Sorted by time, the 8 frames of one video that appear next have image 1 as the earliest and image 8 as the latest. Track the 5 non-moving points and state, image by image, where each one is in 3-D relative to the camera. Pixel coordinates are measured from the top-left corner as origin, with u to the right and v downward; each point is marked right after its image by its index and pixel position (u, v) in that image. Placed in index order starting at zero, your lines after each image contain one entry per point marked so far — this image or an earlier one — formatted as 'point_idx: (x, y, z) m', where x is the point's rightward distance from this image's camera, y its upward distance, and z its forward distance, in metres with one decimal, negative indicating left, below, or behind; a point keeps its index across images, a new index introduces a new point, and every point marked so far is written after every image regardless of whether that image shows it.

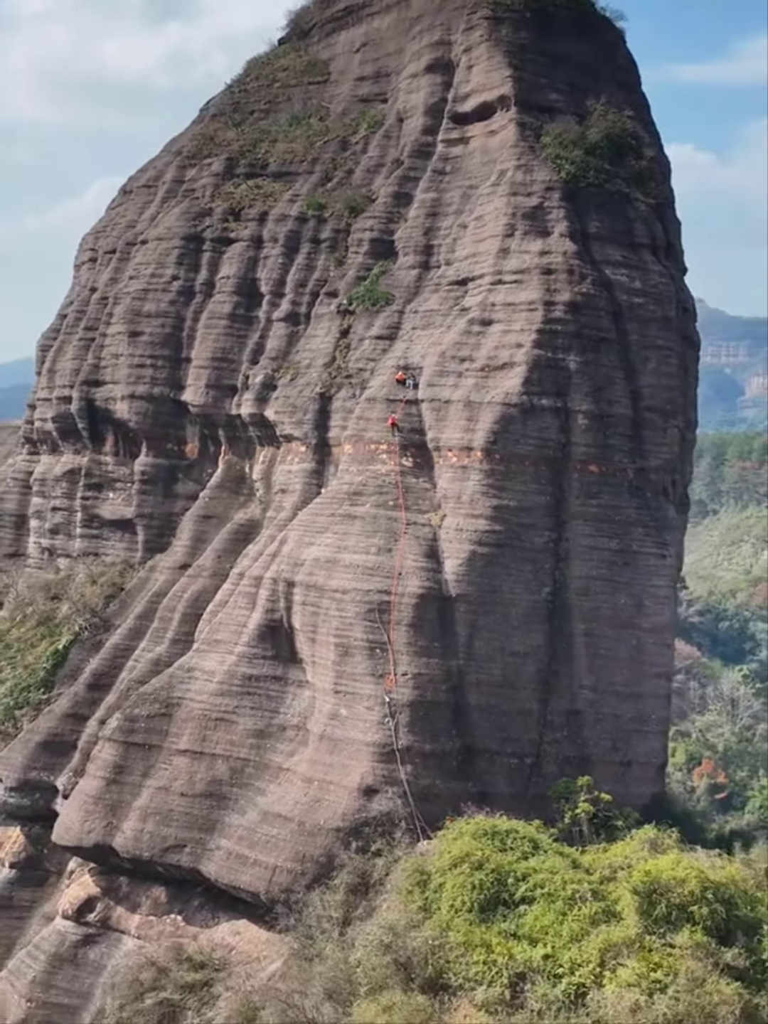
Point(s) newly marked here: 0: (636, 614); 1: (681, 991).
0: (+2.1, -0.8, +14.2) m
1: (+1.7, -2.7, +9.7) m
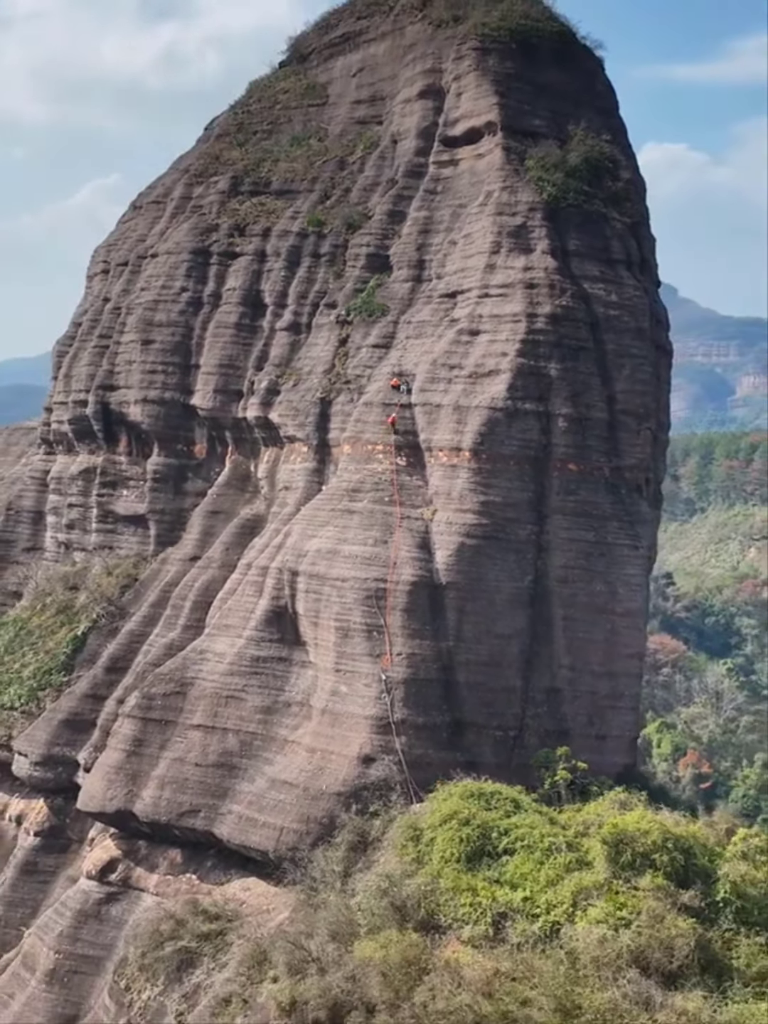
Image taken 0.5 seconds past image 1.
0: (+2.1, -0.8, +15.5) m
1: (+1.7, -2.6, +11.0) m
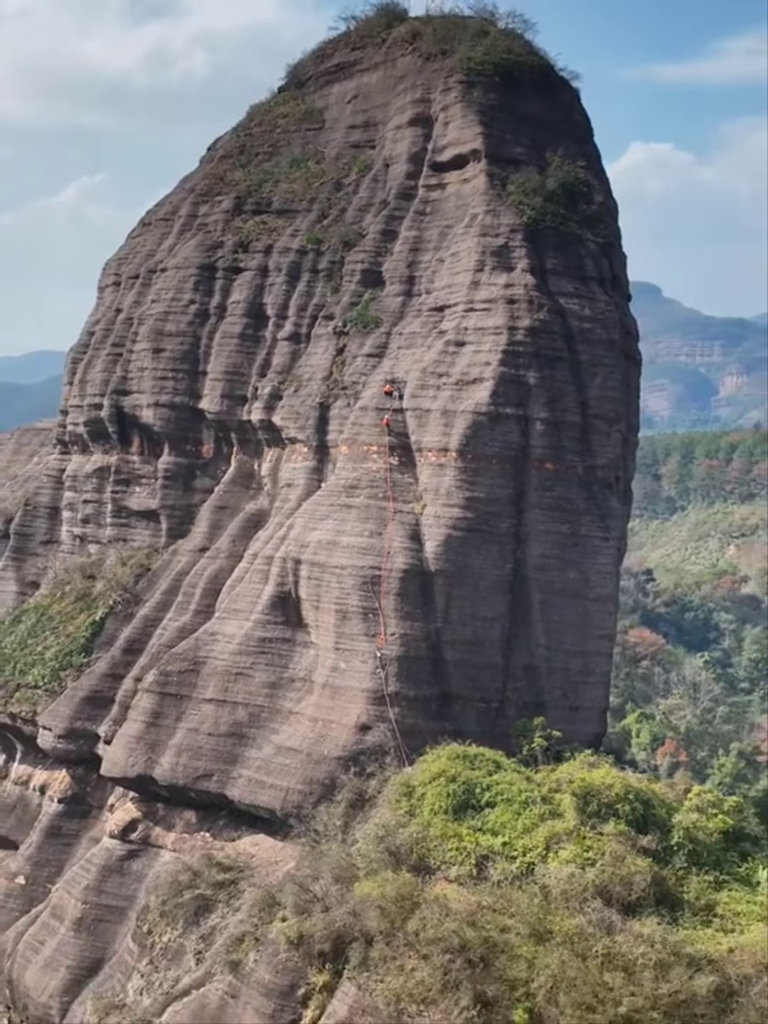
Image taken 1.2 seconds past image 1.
0: (+2.0, -0.7, +17.2) m
1: (+1.6, -2.6, +12.6) m
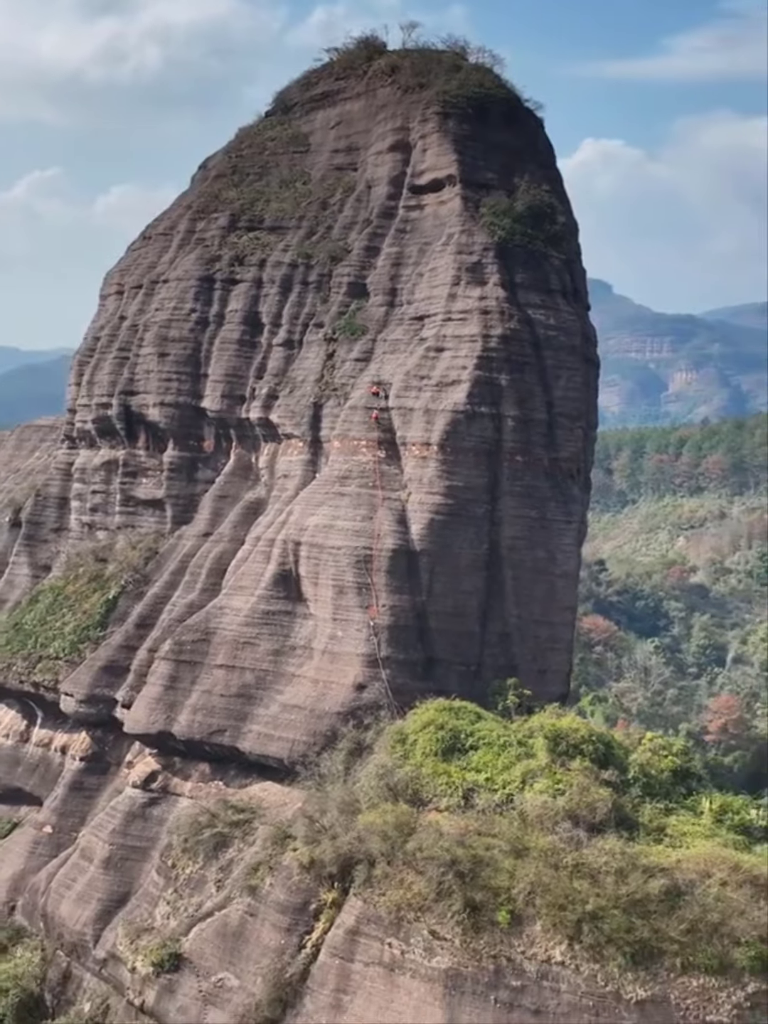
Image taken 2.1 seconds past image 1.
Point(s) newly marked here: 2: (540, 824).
0: (+1.9, -0.6, +19.5) m
1: (+1.7, -2.4, +15.0) m
2: (+1.4, -2.7, +14.7) m
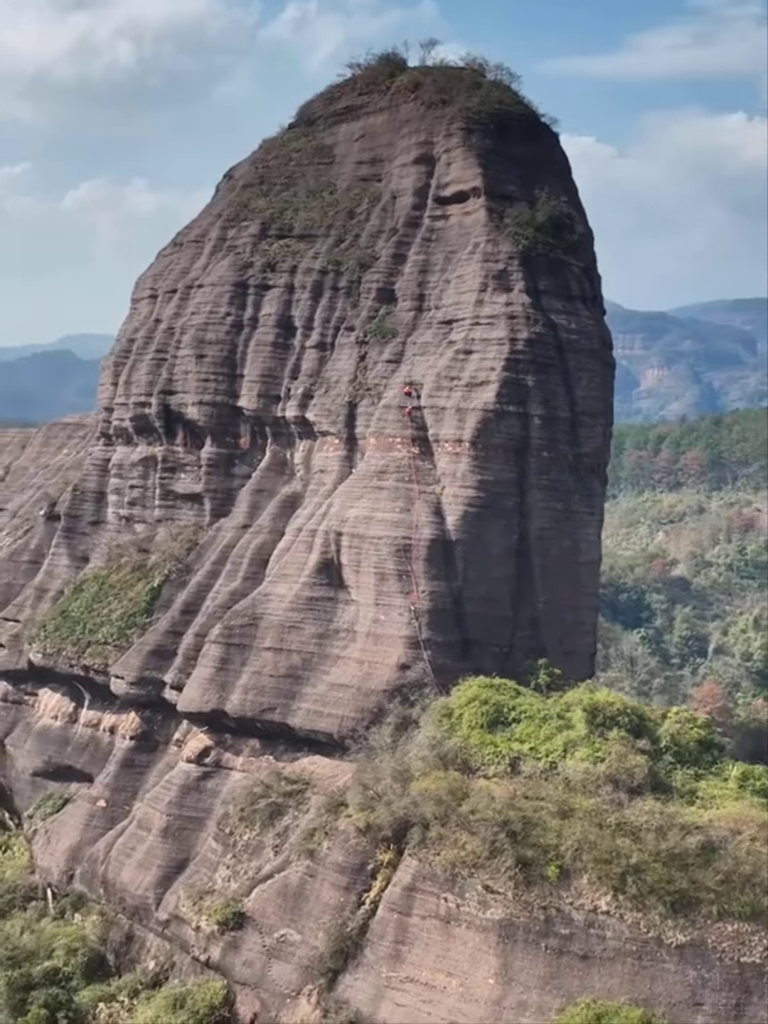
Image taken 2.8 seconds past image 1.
0: (+2.3, -0.5, +20.9) m
1: (+2.2, -2.3, +16.3) m
2: (+1.9, -2.6, +16.1) m
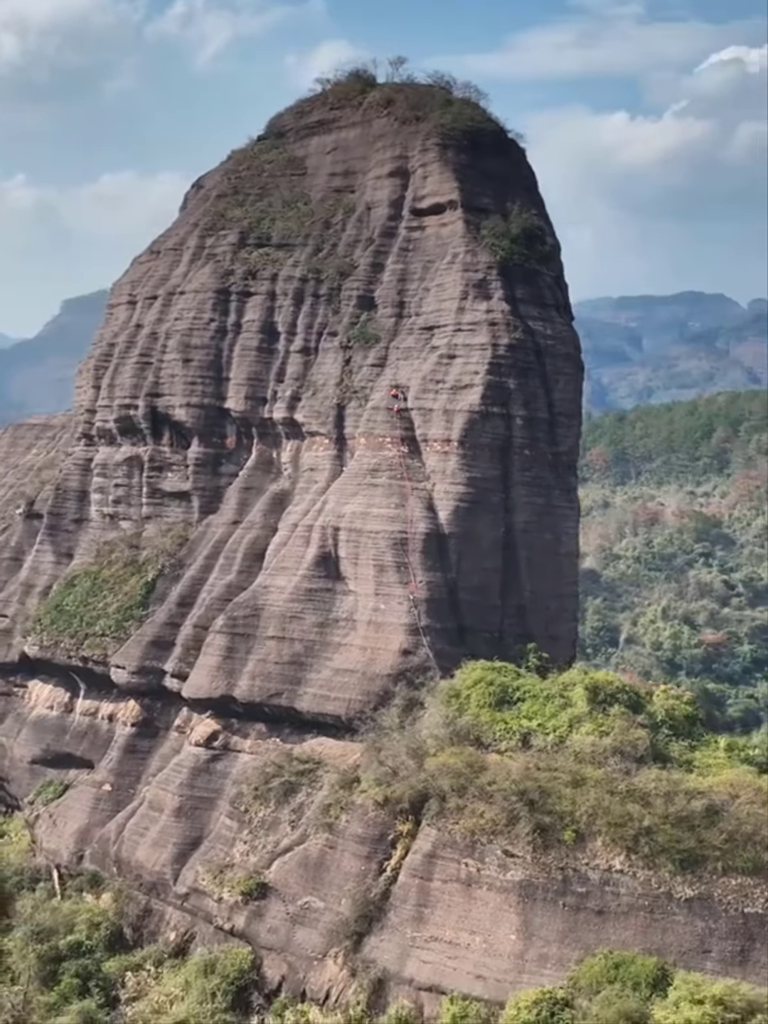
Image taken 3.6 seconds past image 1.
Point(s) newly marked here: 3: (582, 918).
0: (+2.2, -0.4, +22.3) m
1: (+2.4, -2.3, +17.8) m
2: (+2.1, -2.5, +17.6) m
3: (+1.9, -3.9, +16.5) m
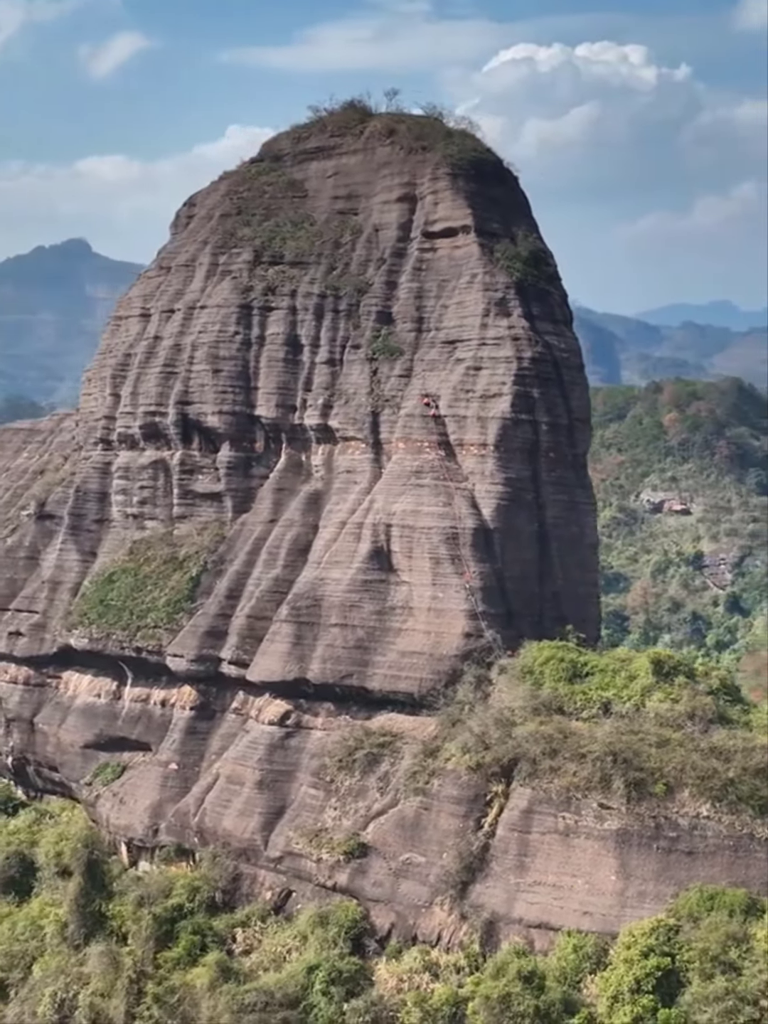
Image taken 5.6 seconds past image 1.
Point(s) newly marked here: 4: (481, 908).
0: (+2.9, -0.4, +25.0) m
1: (+3.6, -2.2, +20.5) m
2: (+3.3, -2.5, +20.2) m
3: (+3.2, -3.9, +19.1) m
4: (+1.1, -4.6, +20.0) m
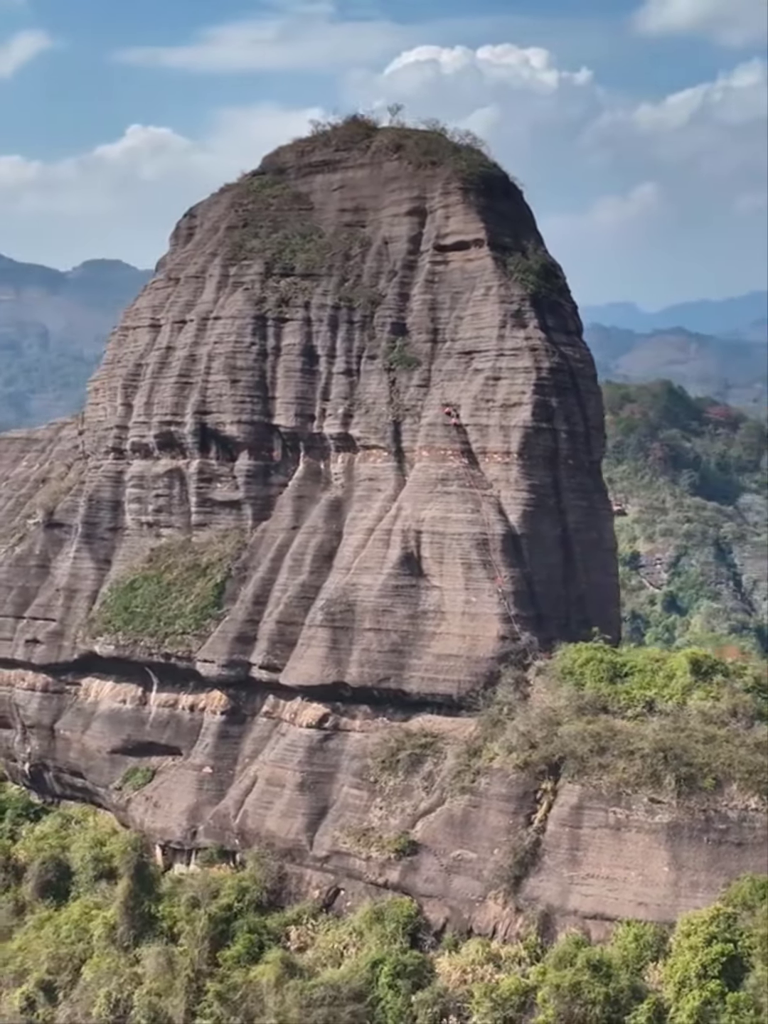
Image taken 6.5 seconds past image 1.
0: (+3.2, -0.4, +25.8) m
1: (+4.2, -2.3, +21.4) m
2: (+4.0, -2.6, +21.1) m
3: (+4.0, -3.9, +20.0) m
4: (+1.8, -4.7, +20.7) m
